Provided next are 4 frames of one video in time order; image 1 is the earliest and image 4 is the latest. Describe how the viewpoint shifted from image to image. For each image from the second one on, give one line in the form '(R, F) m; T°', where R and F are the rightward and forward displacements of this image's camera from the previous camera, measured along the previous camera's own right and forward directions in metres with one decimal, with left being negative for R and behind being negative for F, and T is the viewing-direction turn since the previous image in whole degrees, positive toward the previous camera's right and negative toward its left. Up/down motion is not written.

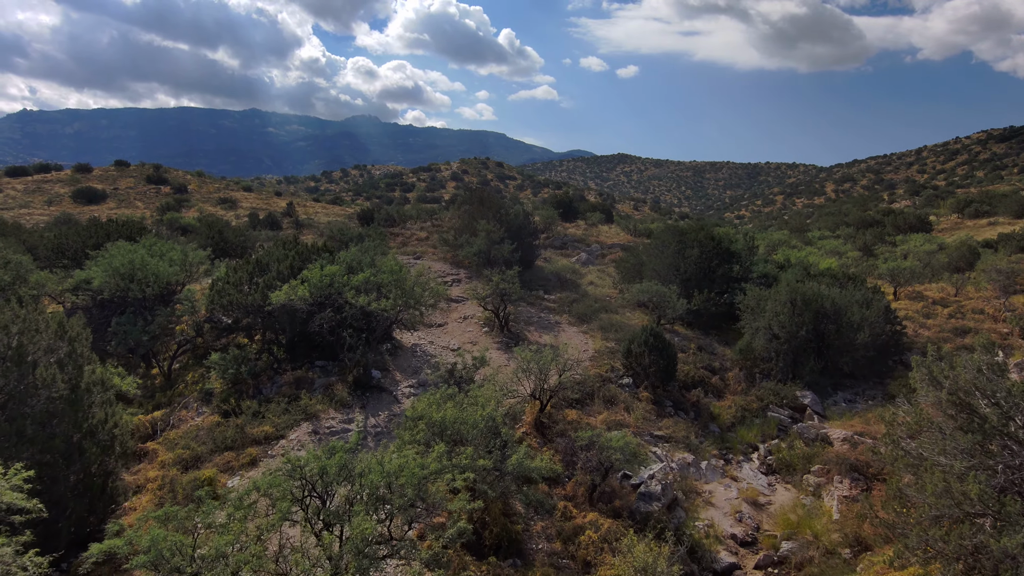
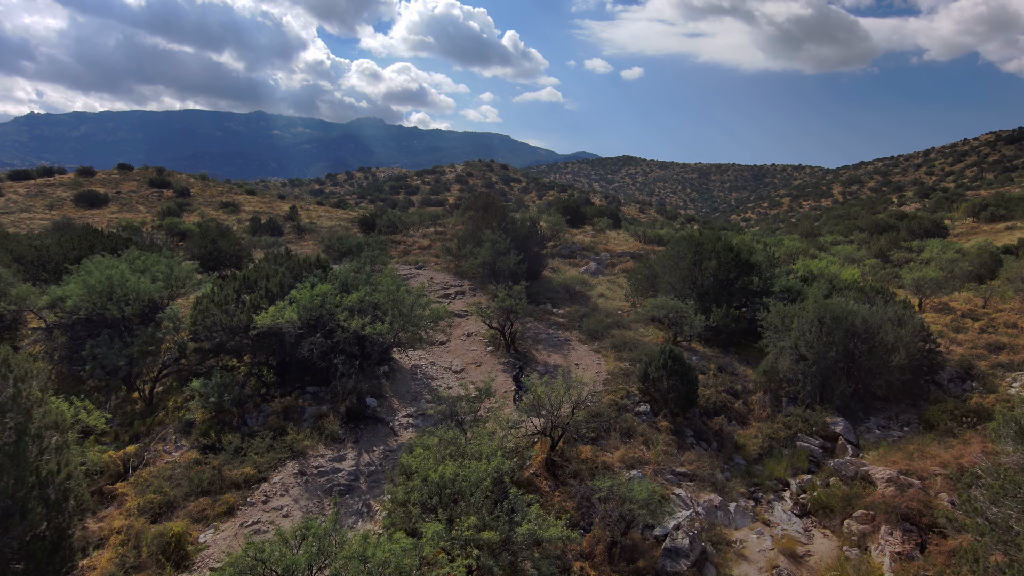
(0.0, +0.8) m; 0°
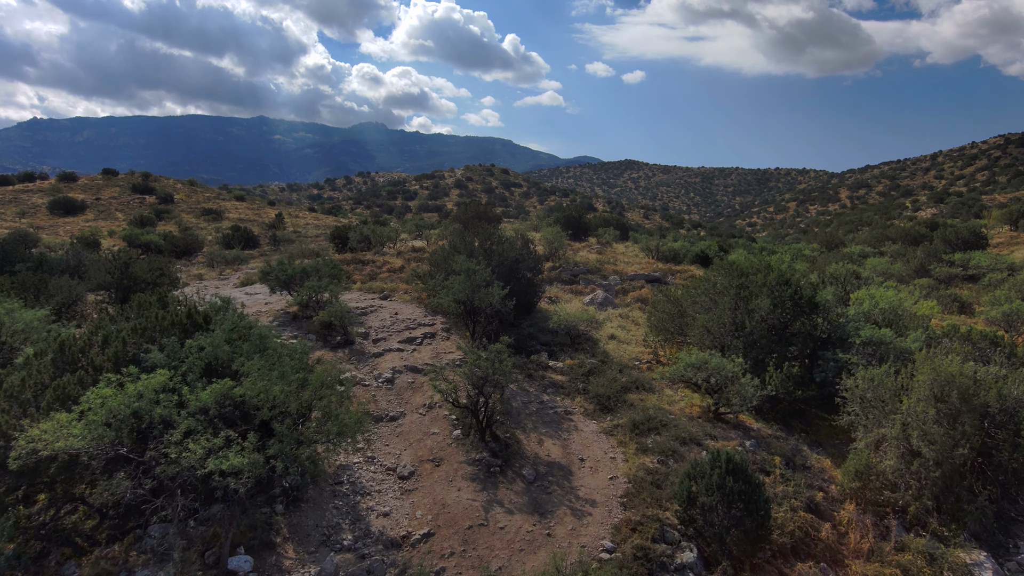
(+0.3, +3.6) m; 0°
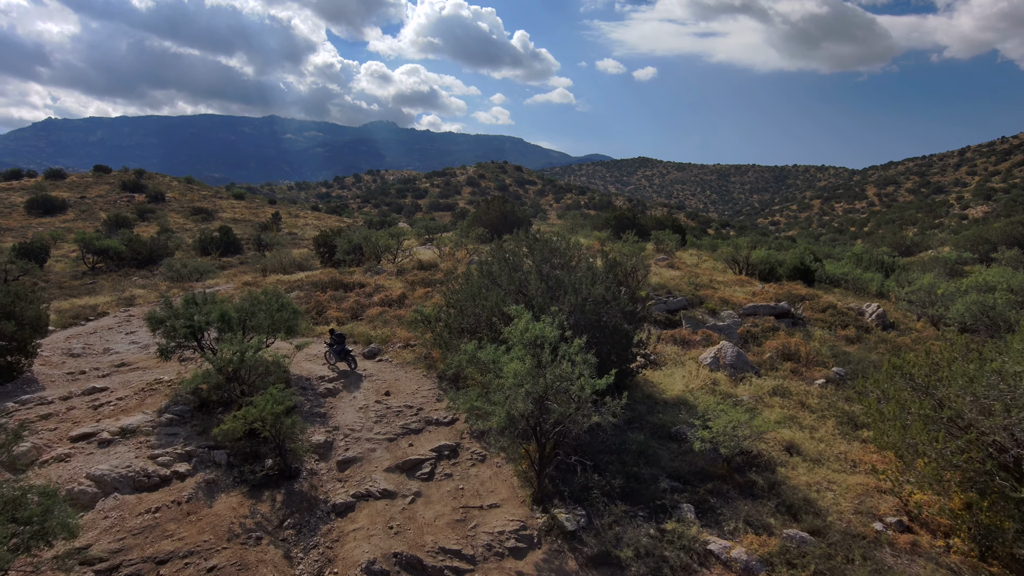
(-0.8, +5.9) m; -1°
